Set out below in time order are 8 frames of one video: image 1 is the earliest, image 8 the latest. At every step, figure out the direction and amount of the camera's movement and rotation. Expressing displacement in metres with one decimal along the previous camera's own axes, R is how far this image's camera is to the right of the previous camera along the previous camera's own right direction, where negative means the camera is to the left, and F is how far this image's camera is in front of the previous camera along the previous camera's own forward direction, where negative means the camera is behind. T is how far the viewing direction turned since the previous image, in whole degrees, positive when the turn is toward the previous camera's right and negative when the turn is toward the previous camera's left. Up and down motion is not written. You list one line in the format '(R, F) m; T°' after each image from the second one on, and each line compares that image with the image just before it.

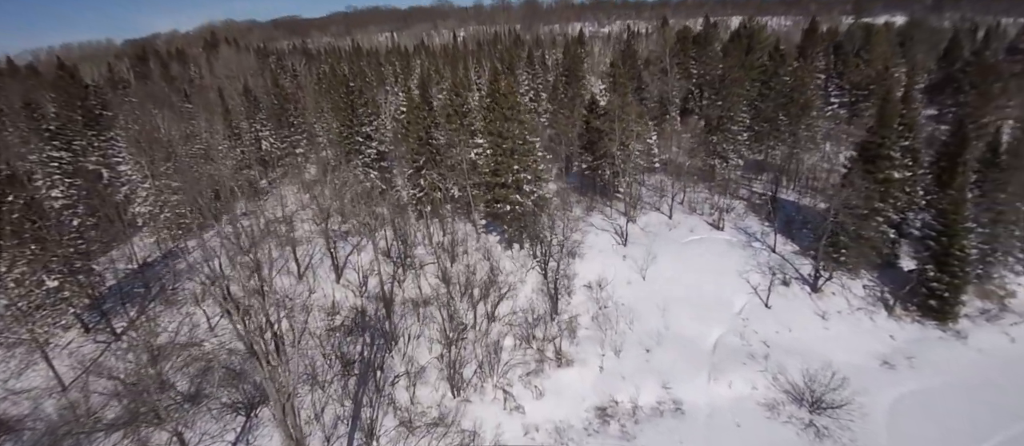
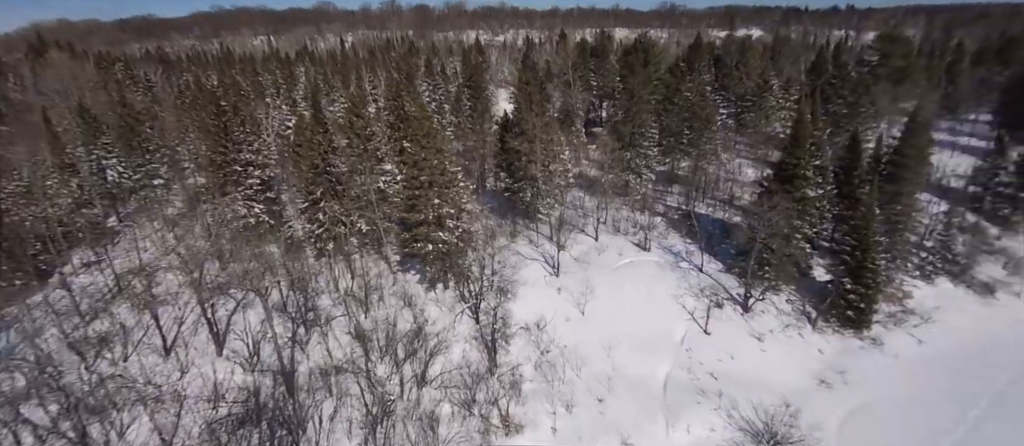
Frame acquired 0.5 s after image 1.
(-1.2, +3.3) m; +12°
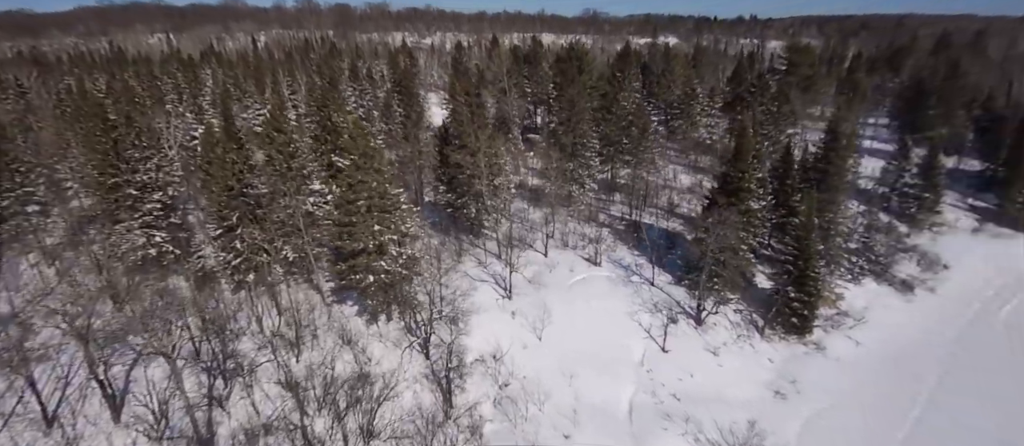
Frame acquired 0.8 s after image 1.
(-0.9, +1.9) m; +8°
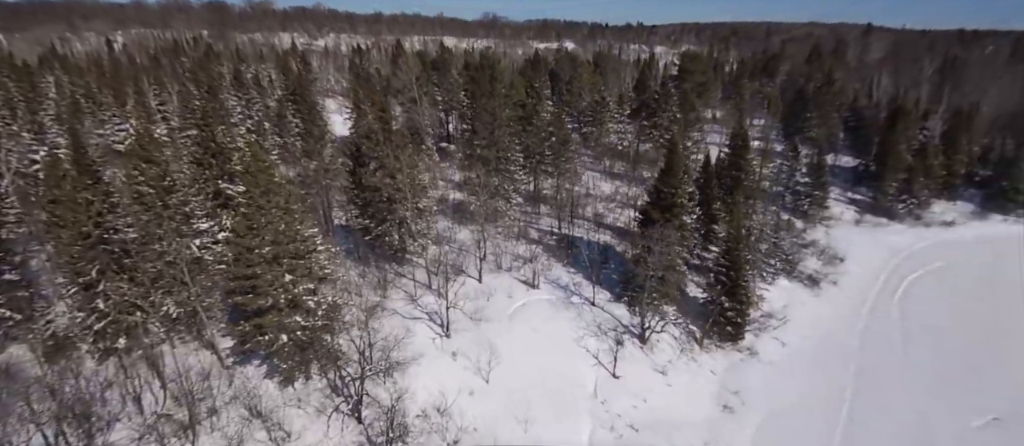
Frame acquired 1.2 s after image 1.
(-1.2, +2.5) m; +11°
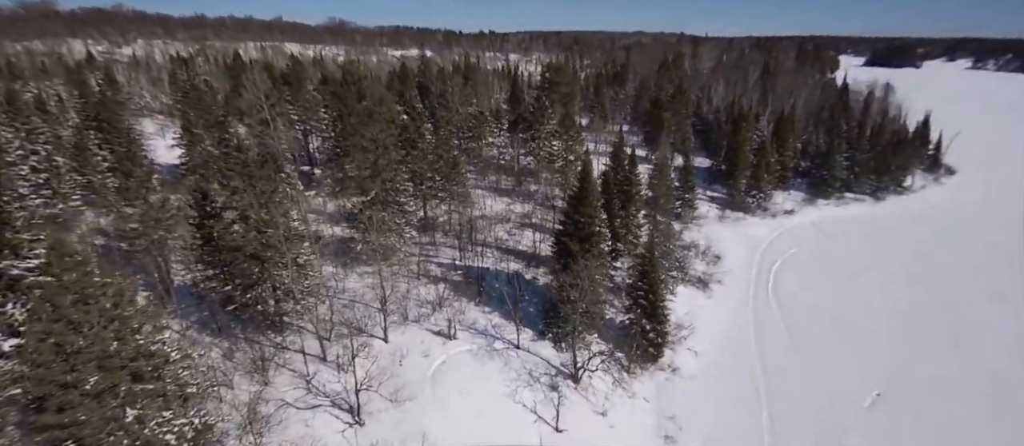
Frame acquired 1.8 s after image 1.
(-2.0, +3.5) m; +15°
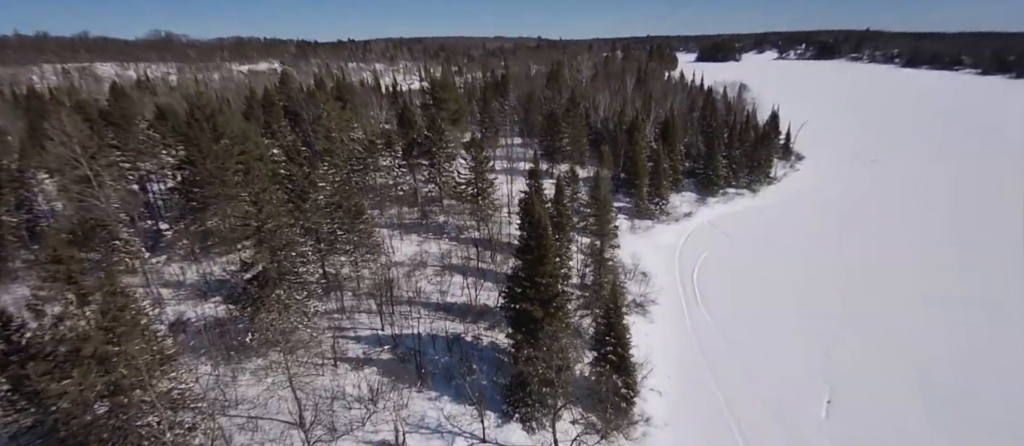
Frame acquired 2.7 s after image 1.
(-2.4, +4.4) m; +14°
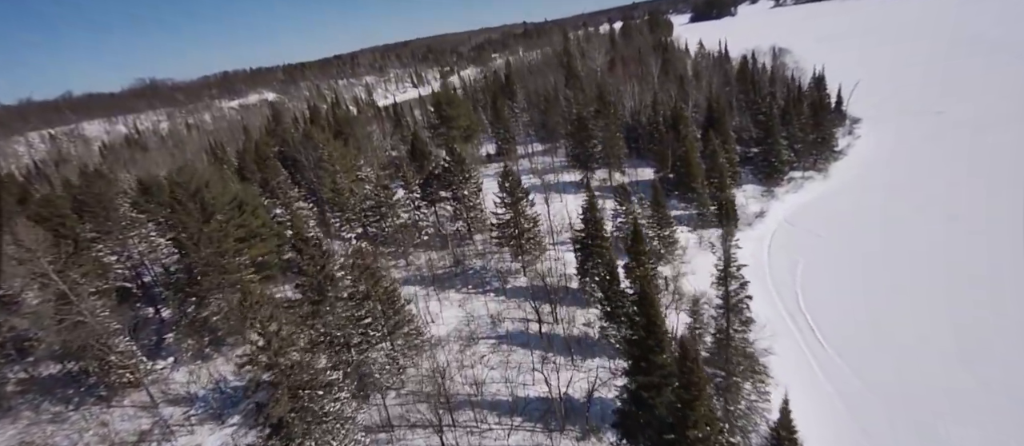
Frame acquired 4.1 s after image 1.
(-2.4, +6.6) m; -1°
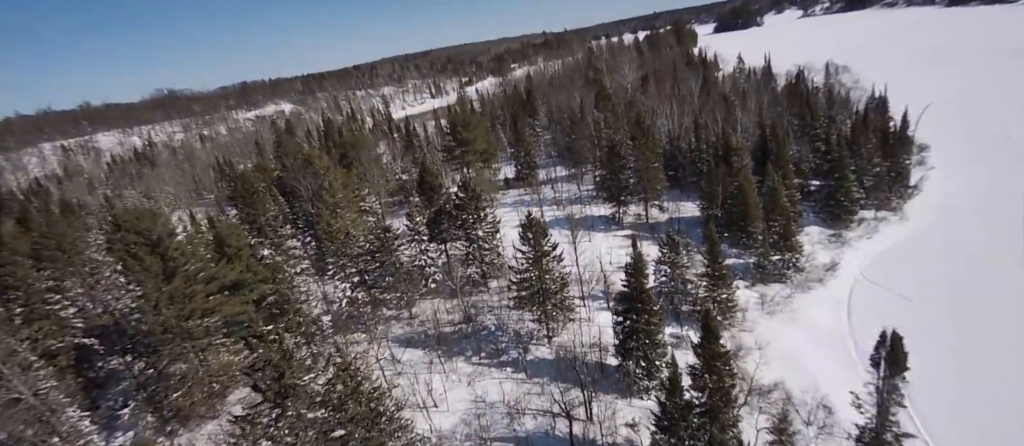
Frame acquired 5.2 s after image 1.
(-0.4, +6.2) m; -2°
